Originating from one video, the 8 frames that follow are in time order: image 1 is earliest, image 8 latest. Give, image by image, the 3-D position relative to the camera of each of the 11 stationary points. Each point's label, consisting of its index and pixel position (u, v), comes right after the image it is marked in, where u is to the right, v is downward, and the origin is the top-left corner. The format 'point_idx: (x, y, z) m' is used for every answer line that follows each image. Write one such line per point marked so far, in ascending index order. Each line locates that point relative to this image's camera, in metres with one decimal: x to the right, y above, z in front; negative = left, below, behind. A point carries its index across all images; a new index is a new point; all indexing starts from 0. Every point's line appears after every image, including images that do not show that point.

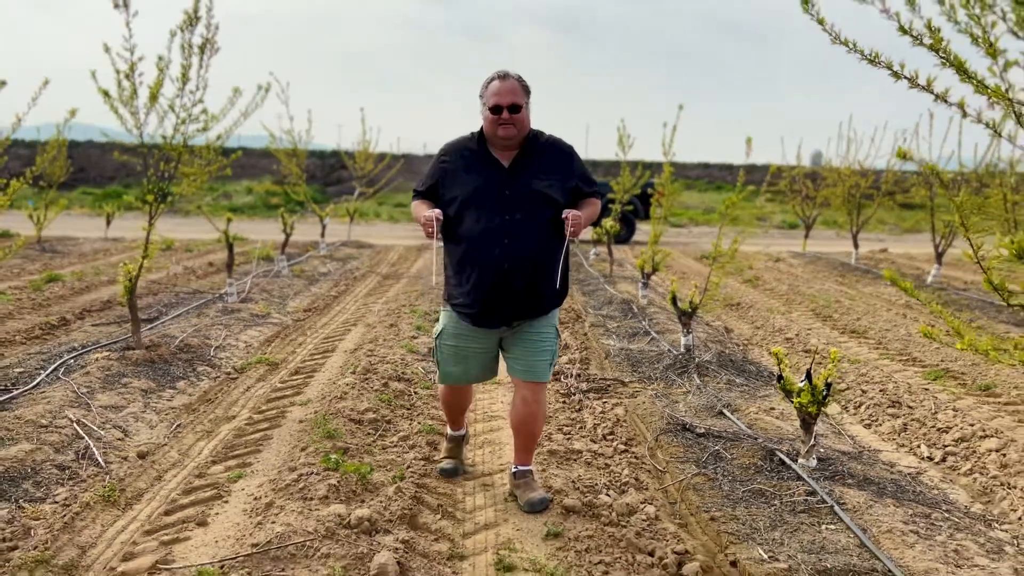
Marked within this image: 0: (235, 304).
0: (-2.8, -0.1, +8.6) m
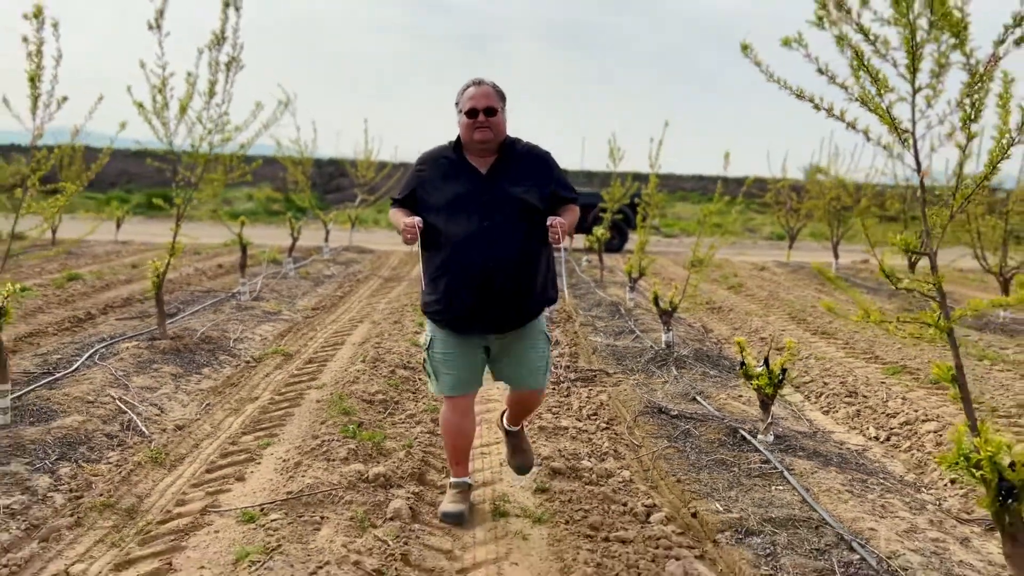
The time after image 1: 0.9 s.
0: (-2.8, -0.1, +9.1) m
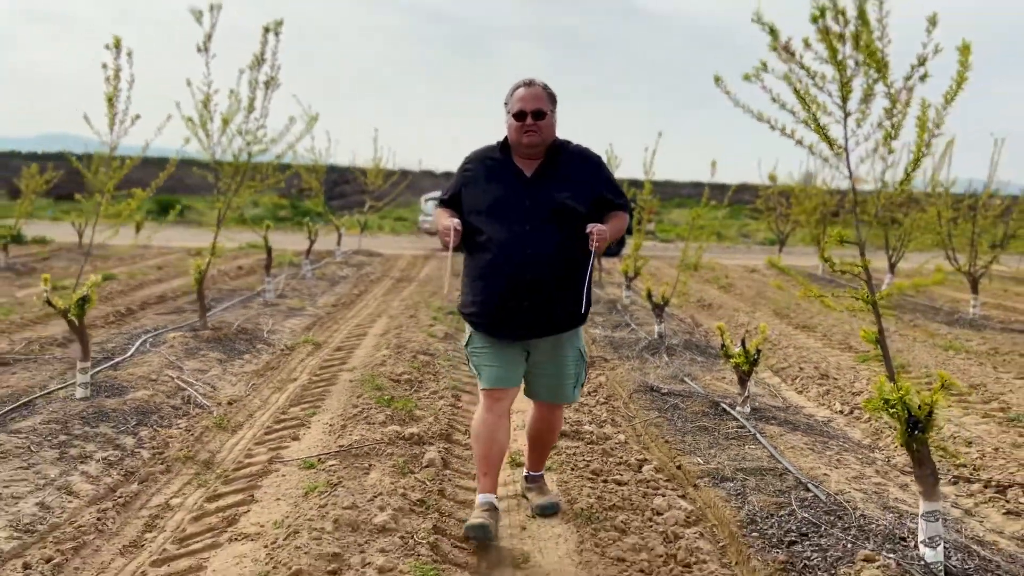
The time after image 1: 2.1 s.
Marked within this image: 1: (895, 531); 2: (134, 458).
0: (-2.7, -0.1, +9.9) m
1: (+1.6, -1.0, +3.6) m
2: (-2.0, -0.9, +4.5) m
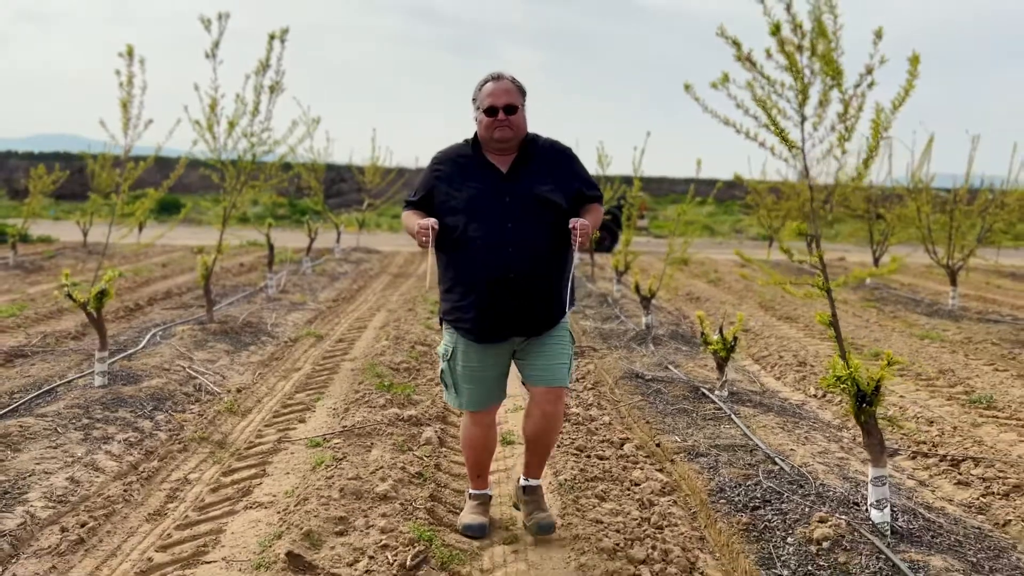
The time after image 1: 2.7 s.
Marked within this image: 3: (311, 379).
0: (-2.8, -0.1, +10.2) m
1: (+1.5, -0.9, +3.9) m
2: (-2.0, -0.8, +4.8) m
3: (-1.5, -0.7, +6.3) m
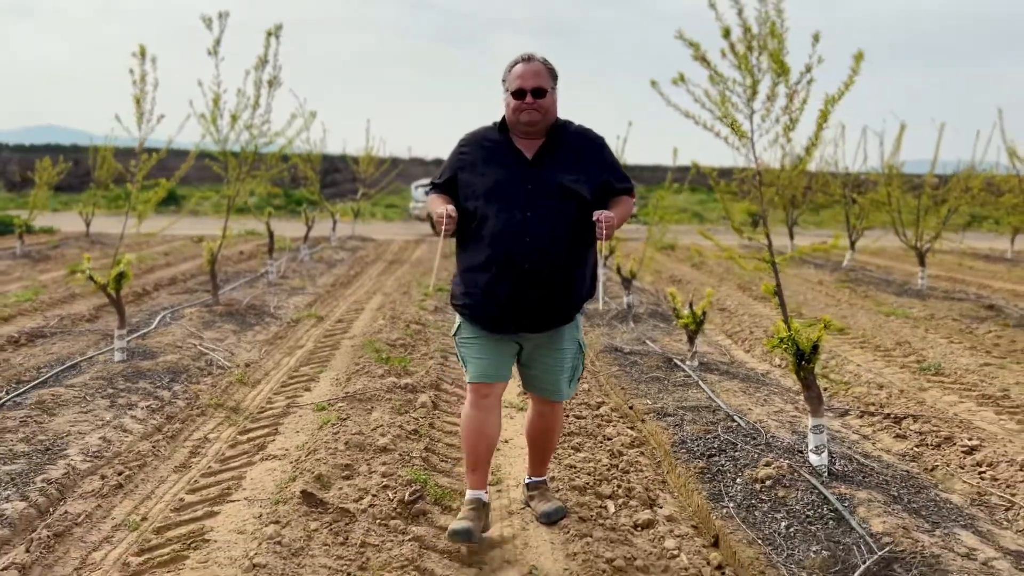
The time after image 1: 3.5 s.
0: (-2.9, +0.1, +10.7) m
1: (+1.5, -0.8, +4.5) m
2: (-2.1, -0.7, +5.3) m
3: (-1.6, -0.5, +6.8) m
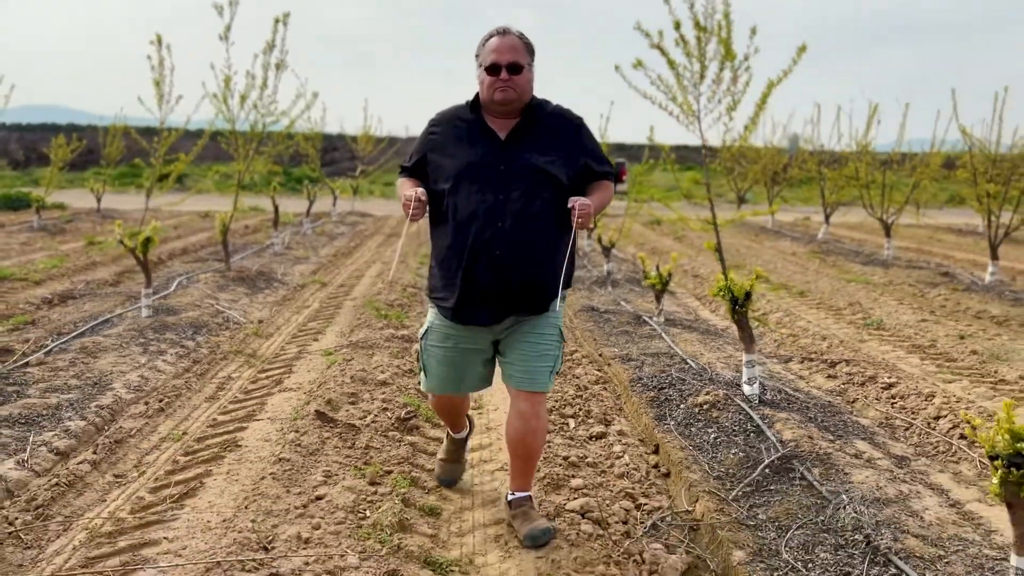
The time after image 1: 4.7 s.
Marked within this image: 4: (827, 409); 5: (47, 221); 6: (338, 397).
0: (-3.1, +0.5, +11.4) m
1: (+1.3, -0.6, +5.2) m
2: (-2.2, -0.5, +6.1) m
3: (-1.7, -0.2, +7.5) m
4: (+1.8, -0.7, +4.9) m
5: (-7.8, +1.1, +14.3) m
6: (-1.0, -0.6, +4.7) m
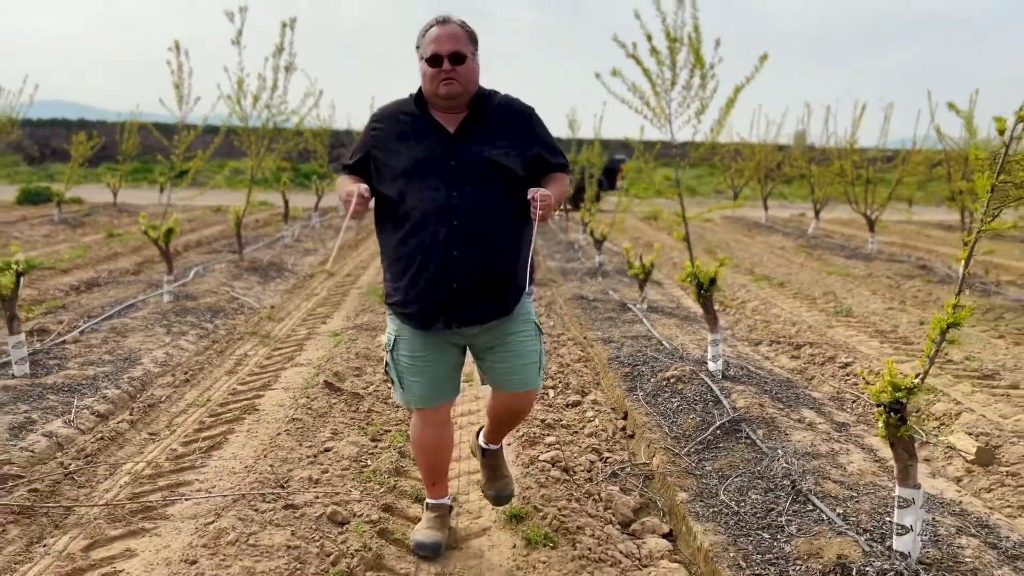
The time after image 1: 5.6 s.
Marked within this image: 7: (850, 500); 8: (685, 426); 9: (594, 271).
0: (-3.1, +0.6, +12.0) m
1: (+1.3, -0.5, +5.8) m
2: (-2.3, -0.4, +6.6) m
3: (-1.7, -0.1, +8.1) m
4: (+1.7, -0.6, +5.4) m
5: (-7.7, +1.3, +14.9) m
6: (-1.0, -0.5, +5.3) m
7: (+1.4, -0.9, +3.5) m
8: (+0.9, -0.7, +4.4) m
9: (+0.9, +0.2, +9.6) m
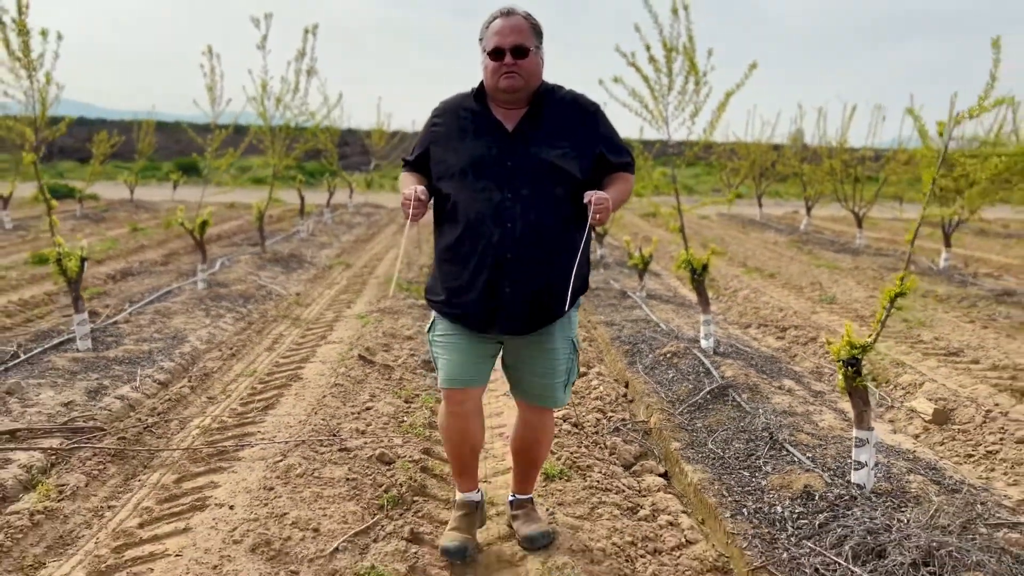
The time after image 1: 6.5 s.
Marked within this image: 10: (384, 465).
0: (-3.0, +0.8, +12.6) m
1: (+1.4, -0.4, +6.4) m
2: (-2.2, -0.2, +7.2) m
3: (-1.7, 0.0, +8.7) m
4: (+1.8, -0.5, +6.0) m
5: (-7.7, +1.4, +15.5) m
6: (-0.9, -0.4, +5.9) m
7: (+1.5, -0.8, +4.1) m
8: (+1.0, -0.6, +5.0) m
9: (+1.0, +0.3, +10.2) m
10: (-0.6, -0.8, +3.8) m
